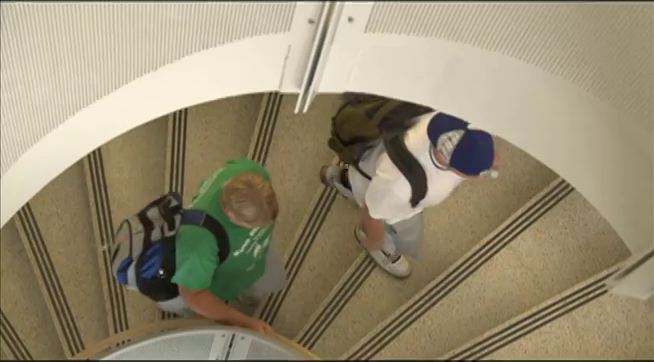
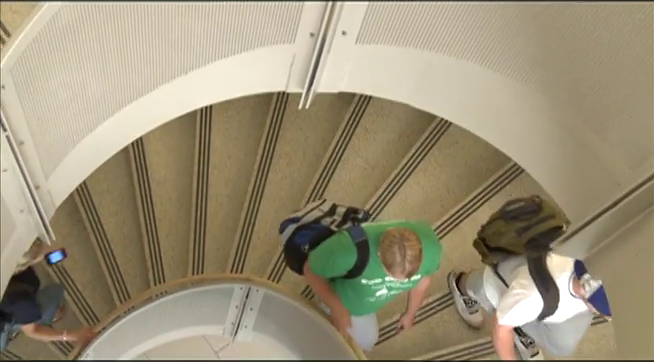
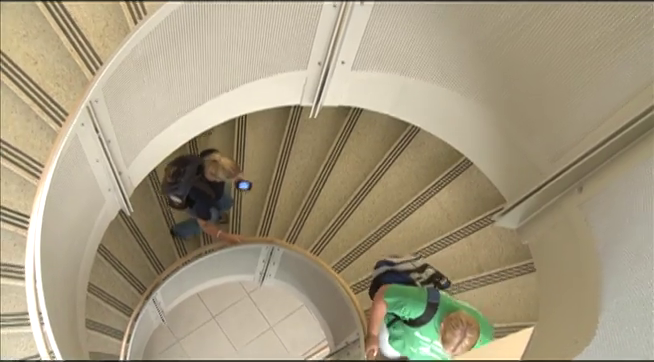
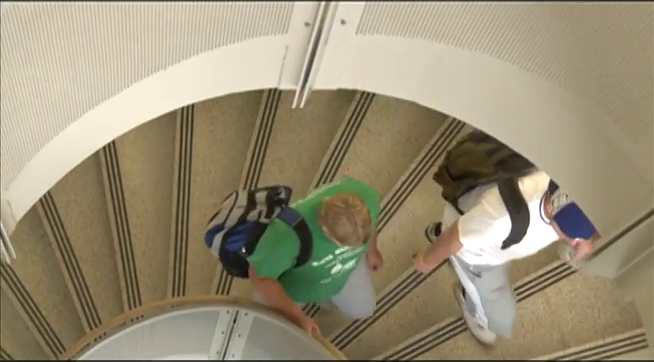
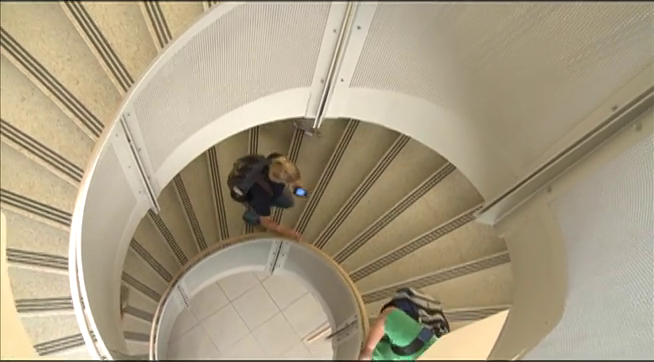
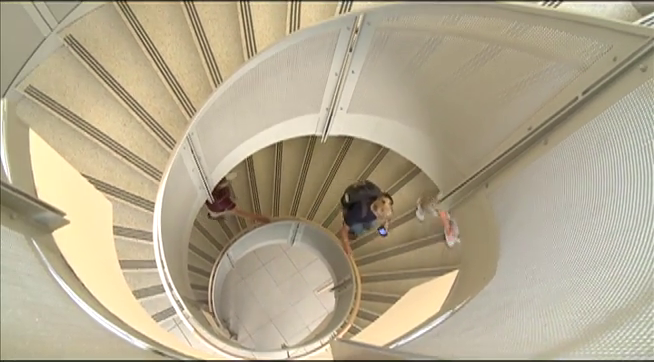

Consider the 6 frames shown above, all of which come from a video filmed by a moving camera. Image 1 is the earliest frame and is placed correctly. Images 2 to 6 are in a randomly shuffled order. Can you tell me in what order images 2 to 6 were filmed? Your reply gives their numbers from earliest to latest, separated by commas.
4, 2, 3, 5, 6
